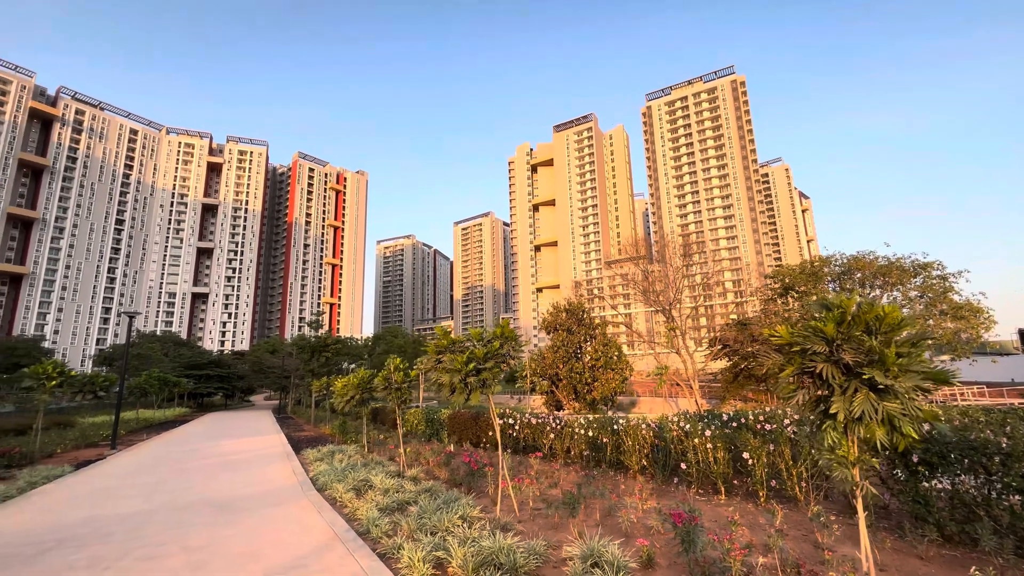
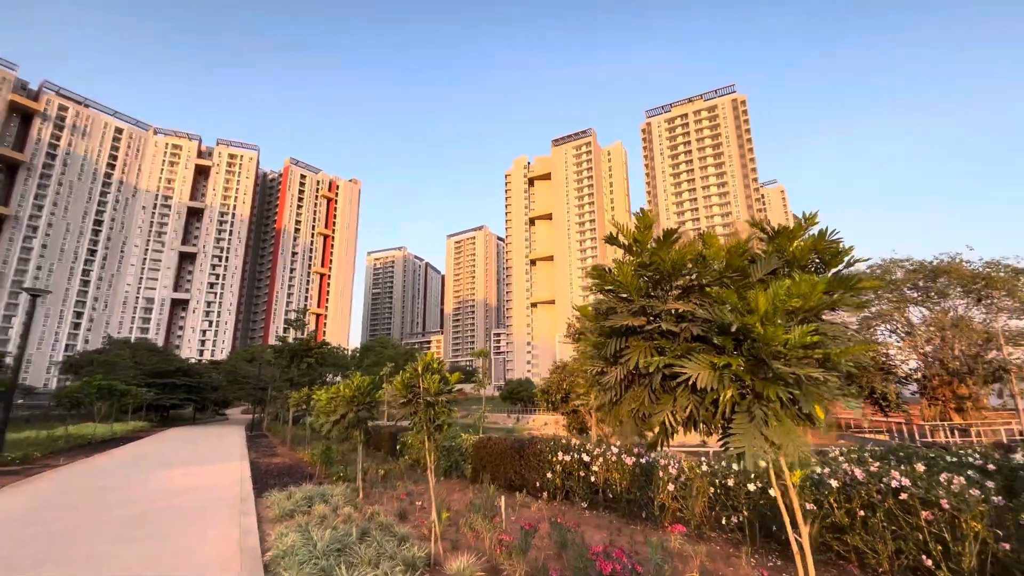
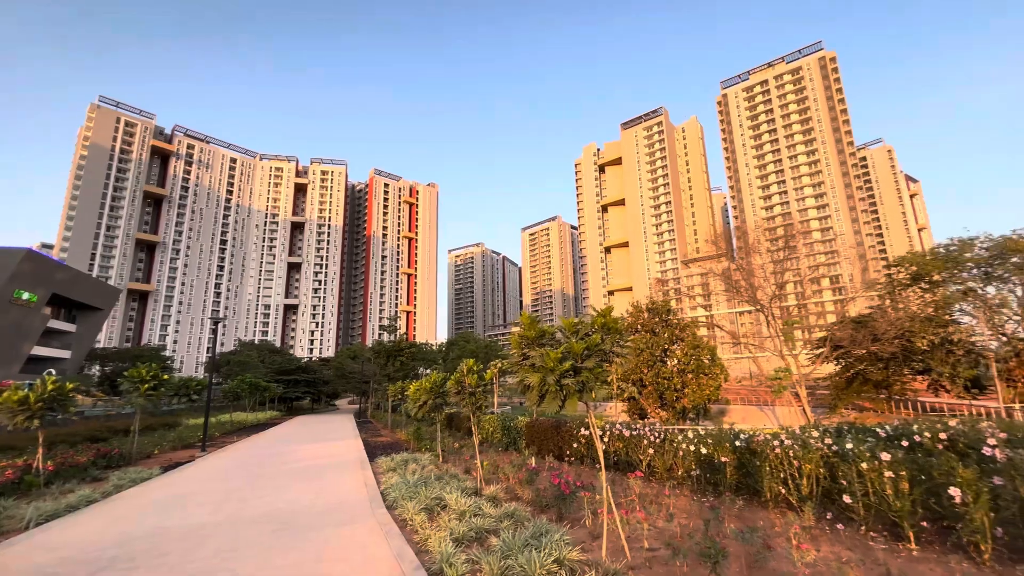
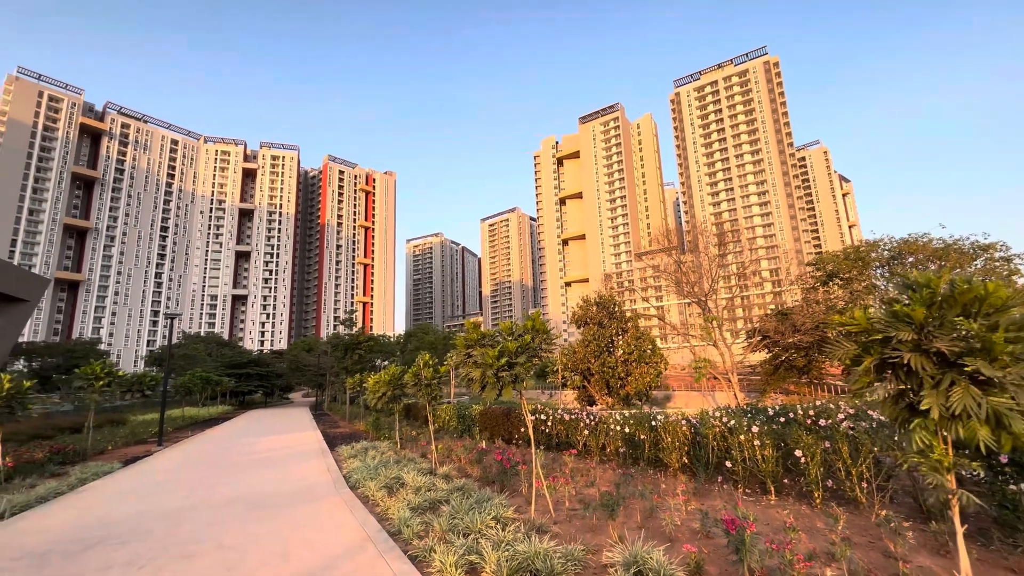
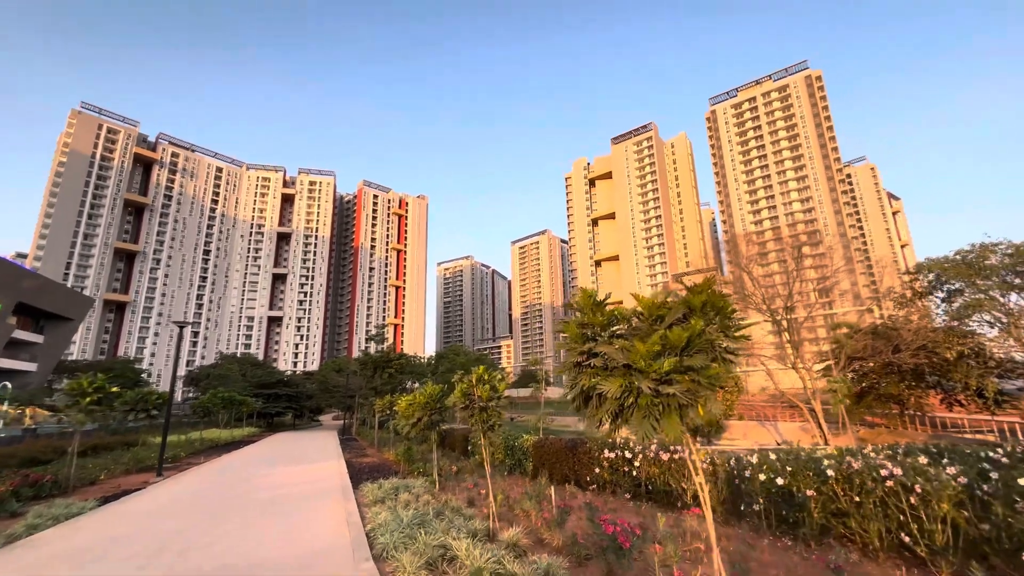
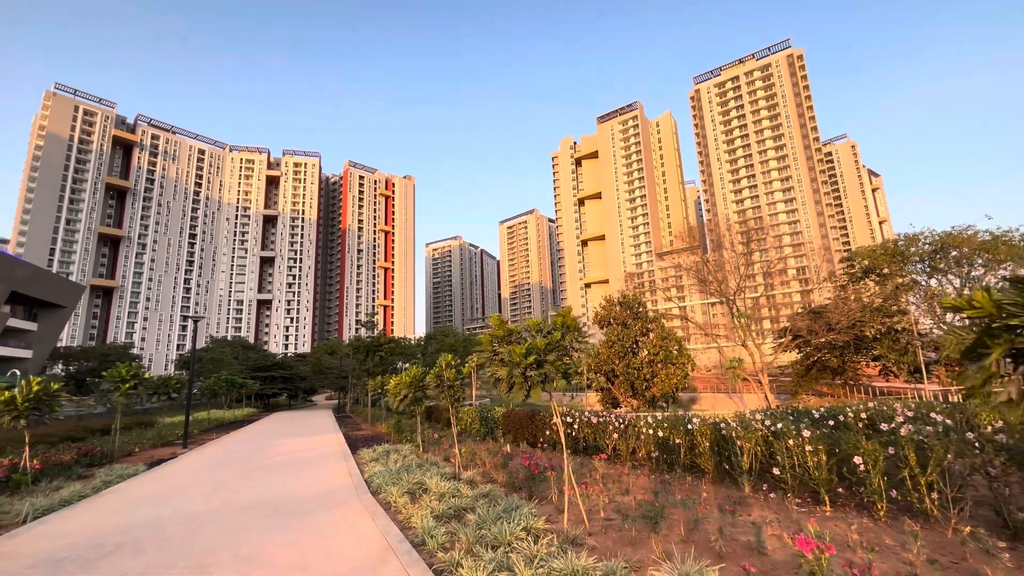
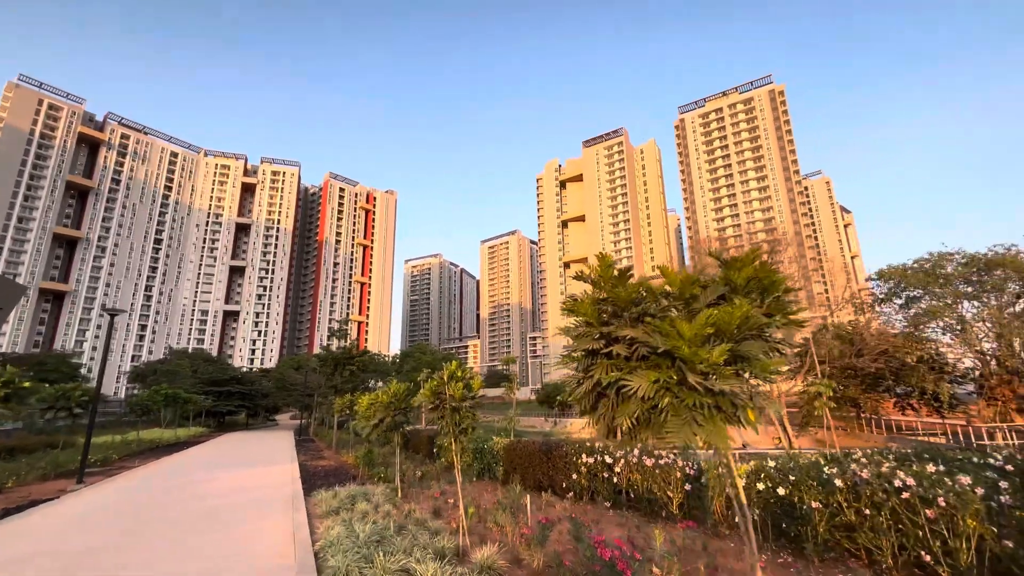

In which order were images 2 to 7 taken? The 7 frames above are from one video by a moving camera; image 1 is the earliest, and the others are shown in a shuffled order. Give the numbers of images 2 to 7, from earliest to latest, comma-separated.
4, 6, 3, 5, 7, 2
